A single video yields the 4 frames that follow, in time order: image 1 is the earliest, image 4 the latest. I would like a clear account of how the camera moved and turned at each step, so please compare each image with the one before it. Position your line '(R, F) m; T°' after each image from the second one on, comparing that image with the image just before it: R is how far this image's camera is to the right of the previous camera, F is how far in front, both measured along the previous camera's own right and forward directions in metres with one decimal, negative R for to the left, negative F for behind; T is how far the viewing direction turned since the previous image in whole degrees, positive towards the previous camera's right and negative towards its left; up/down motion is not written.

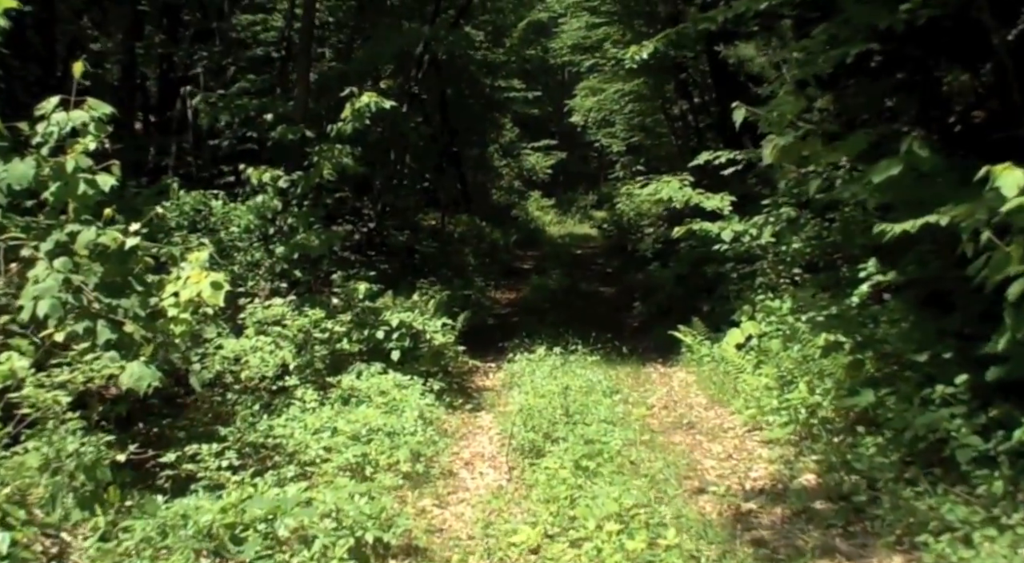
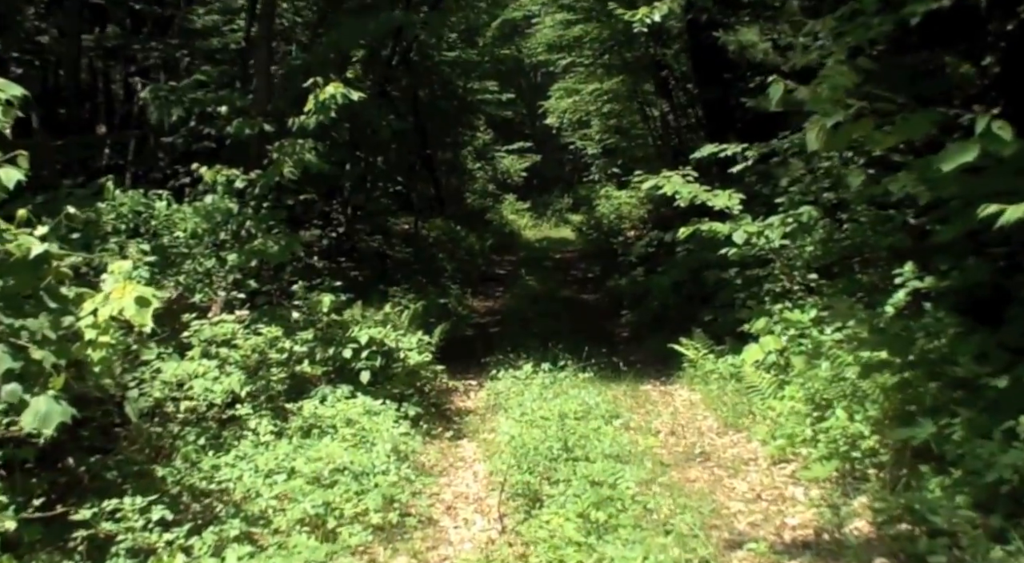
(-0.1, +1.0) m; +2°
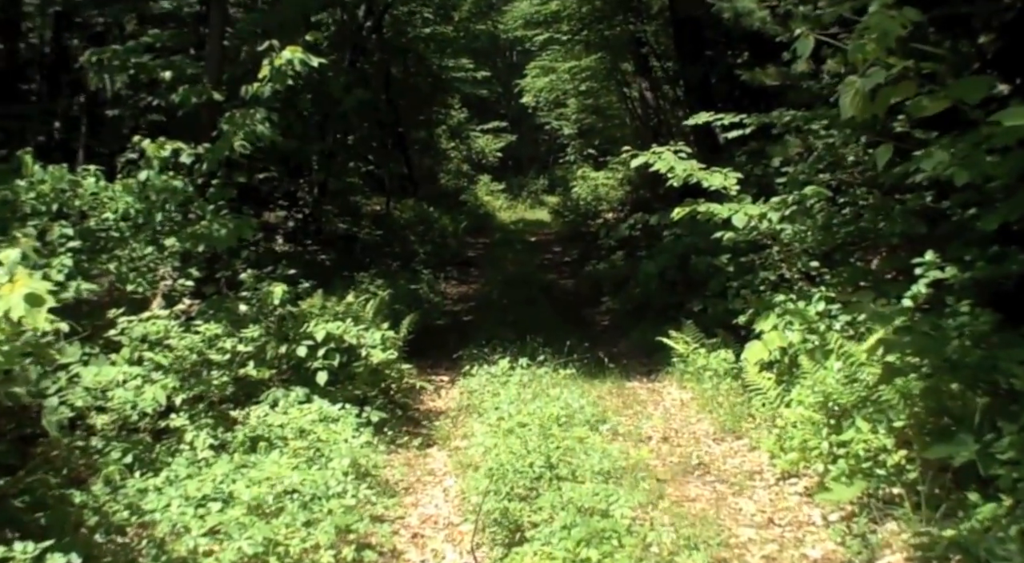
(0.0, +0.8) m; +2°
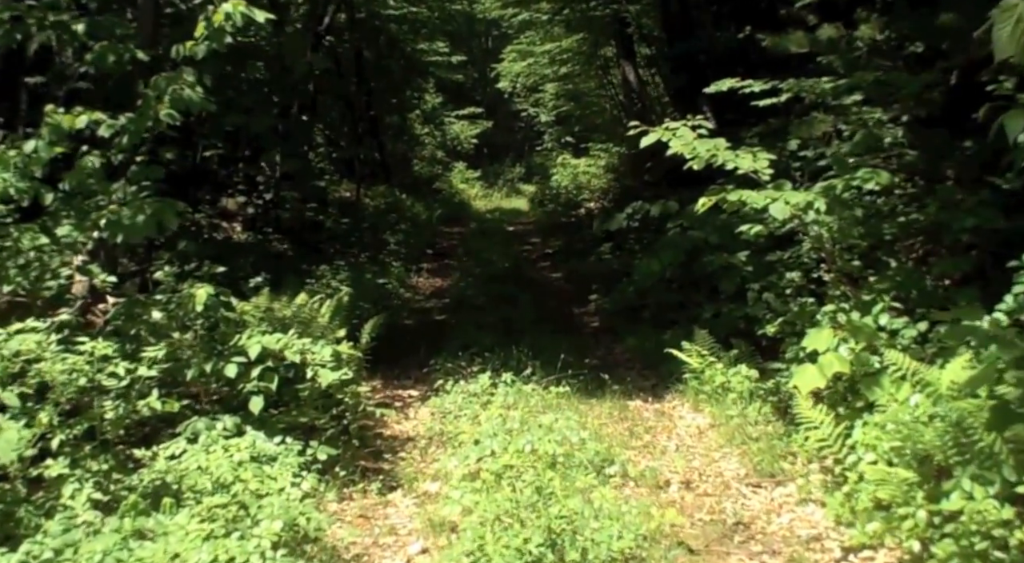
(-0.1, +1.4) m; +2°
